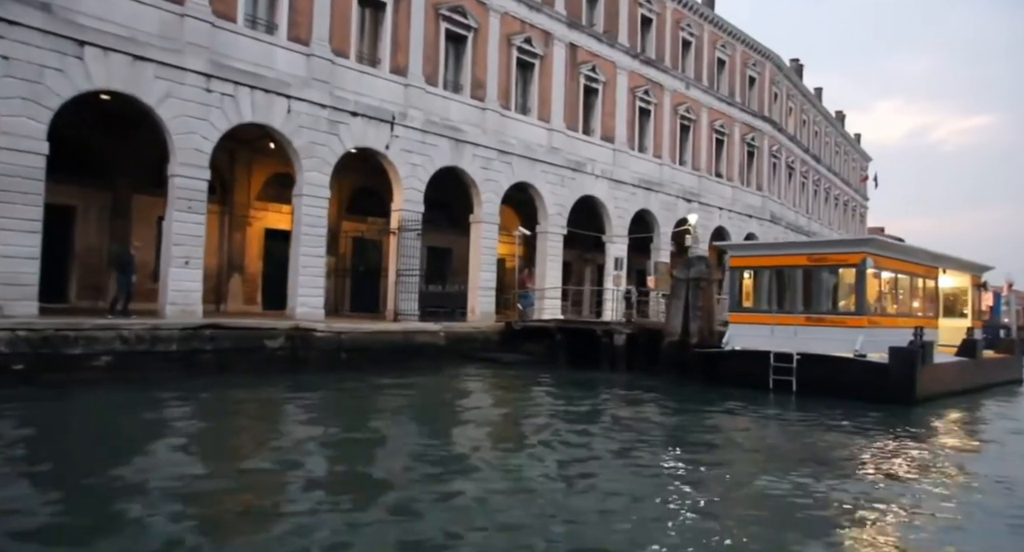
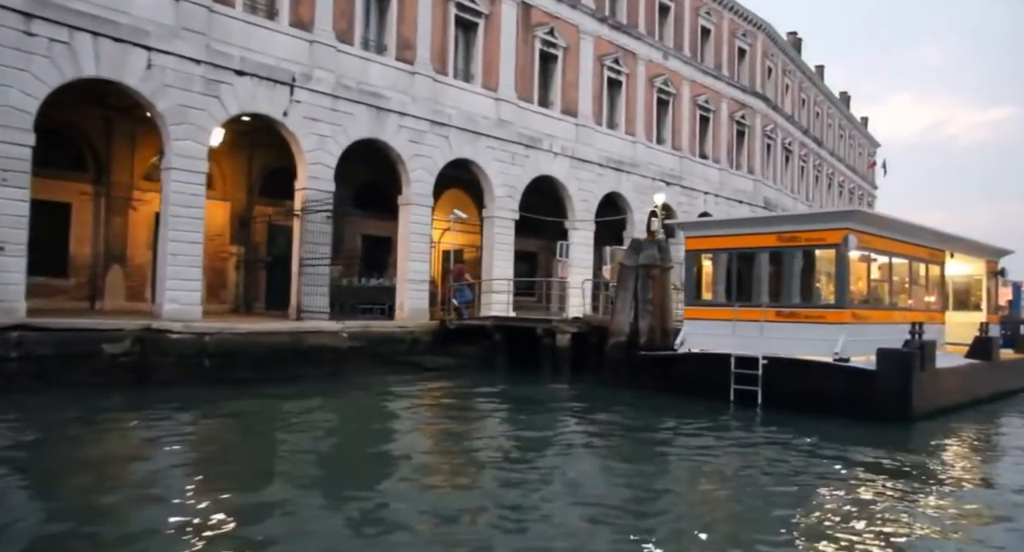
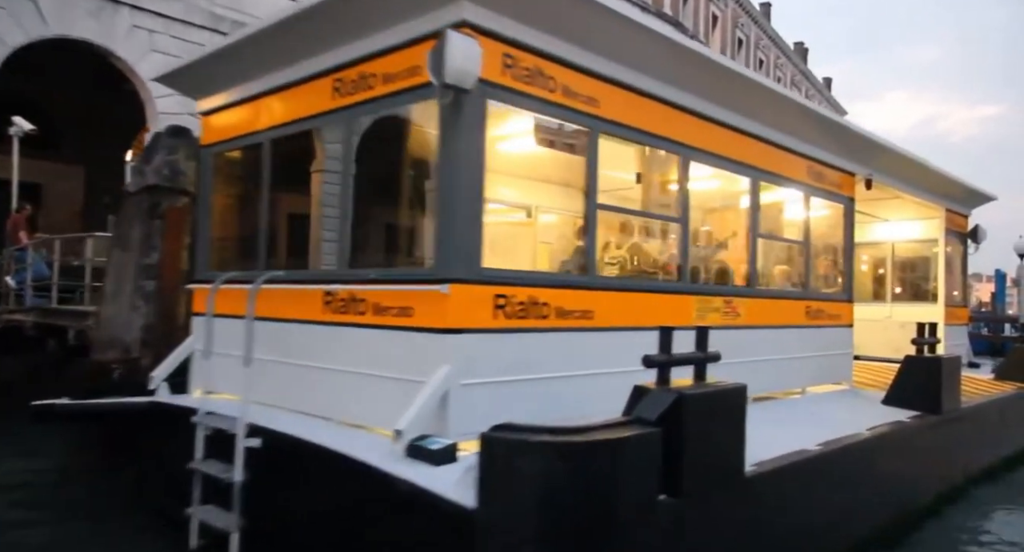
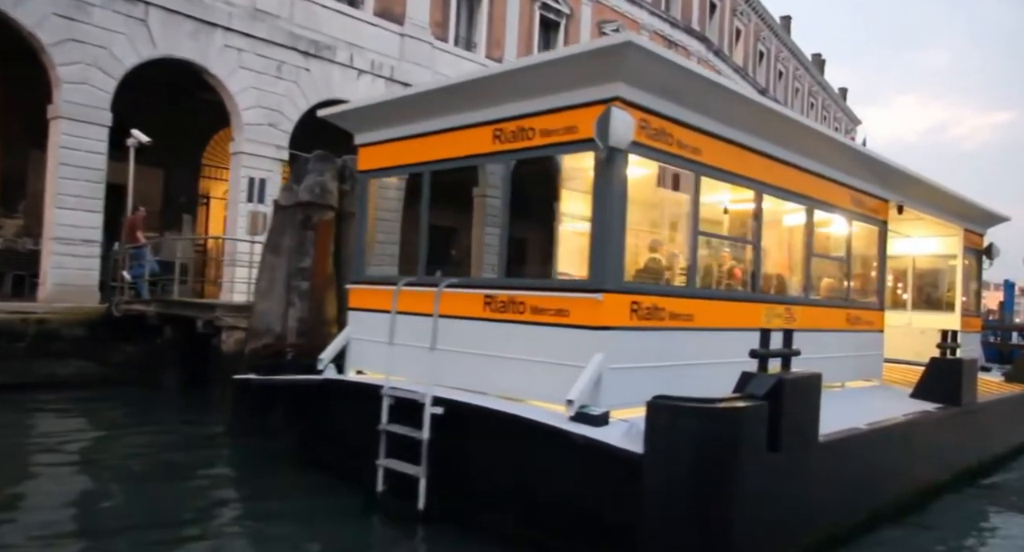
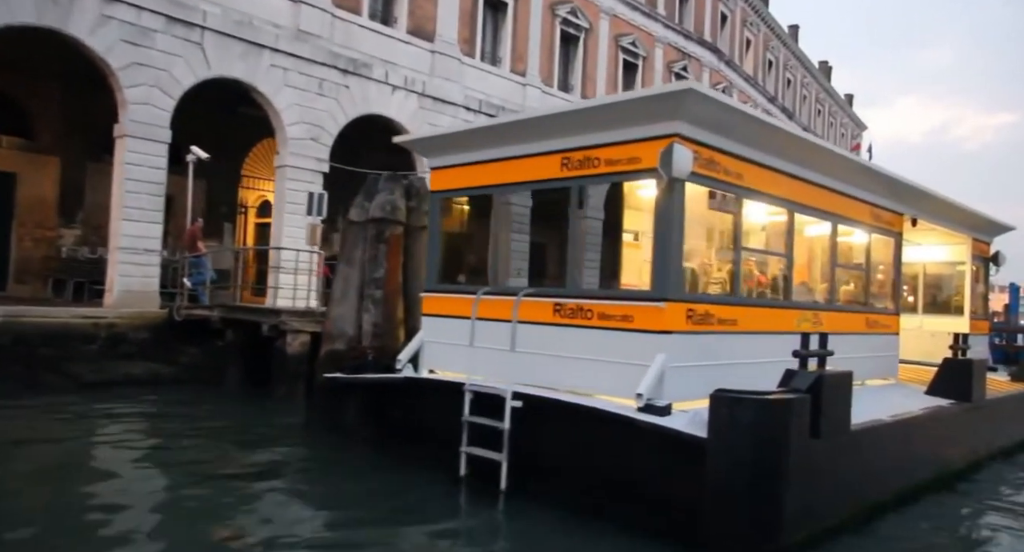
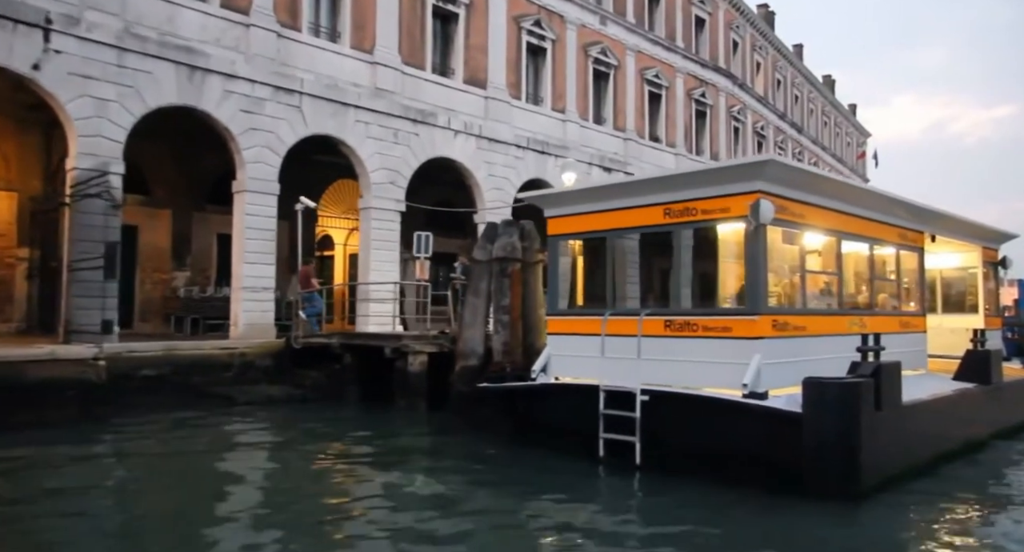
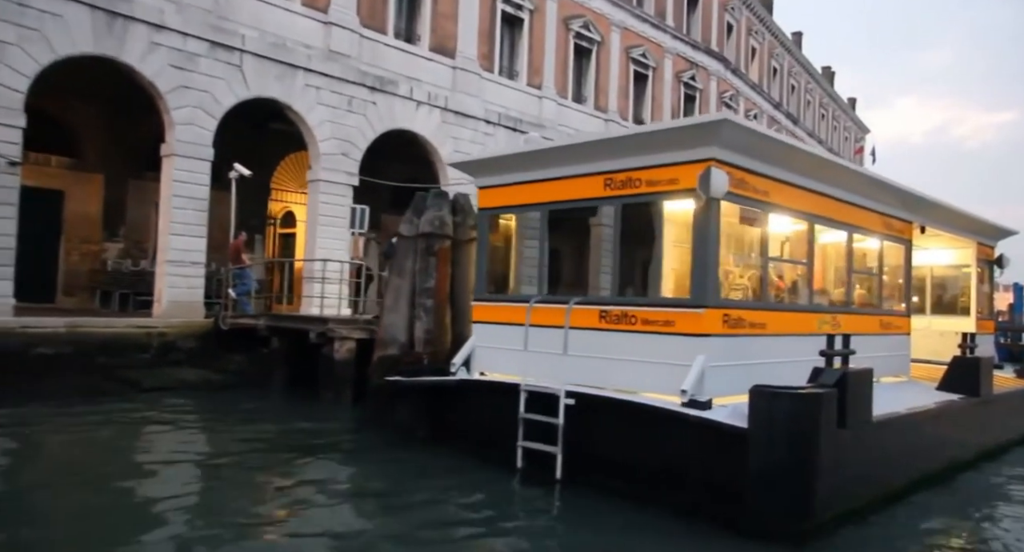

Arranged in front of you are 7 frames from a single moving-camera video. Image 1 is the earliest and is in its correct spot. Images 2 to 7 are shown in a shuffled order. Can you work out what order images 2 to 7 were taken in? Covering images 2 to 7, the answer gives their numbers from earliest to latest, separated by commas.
2, 6, 7, 5, 4, 3
